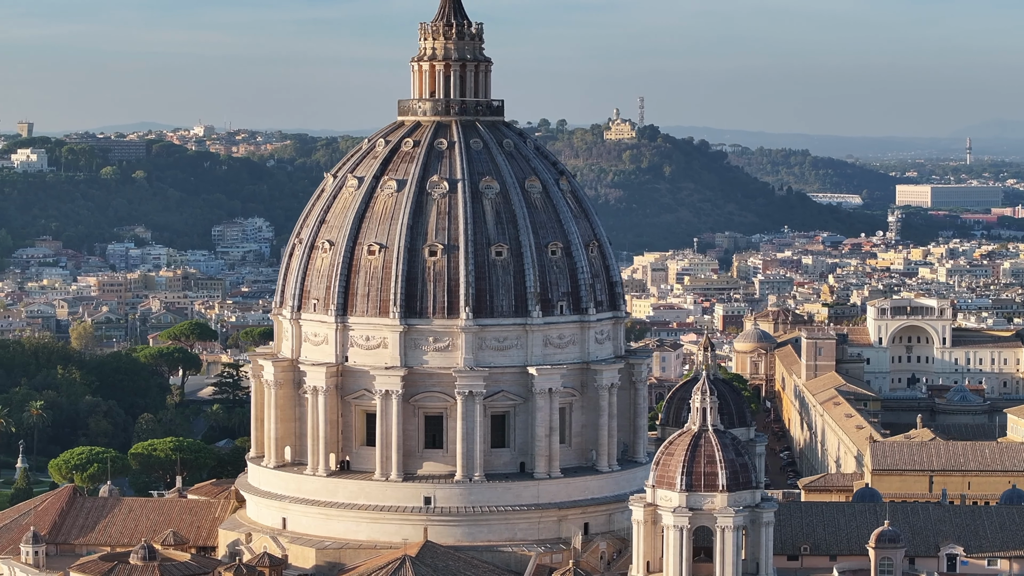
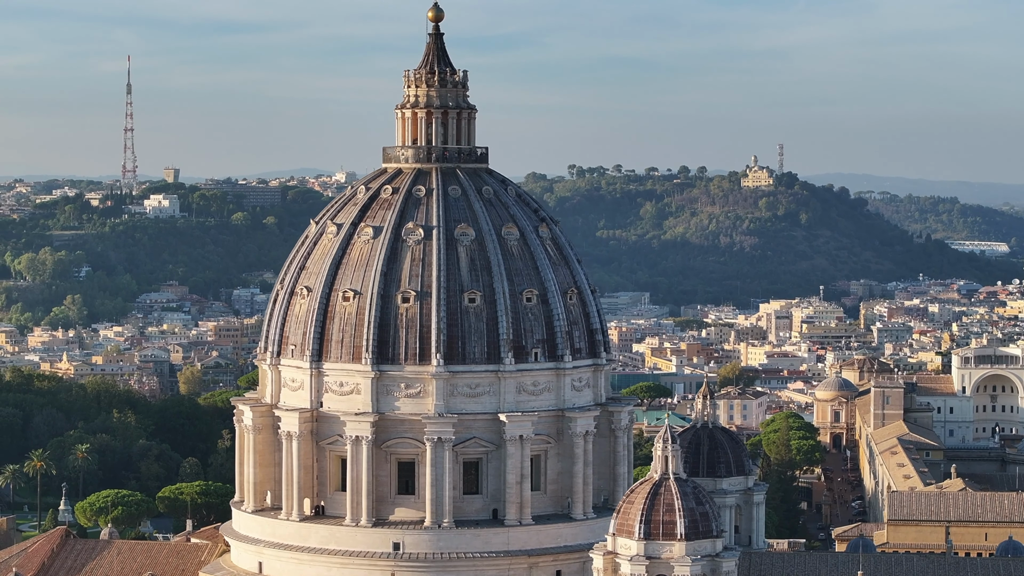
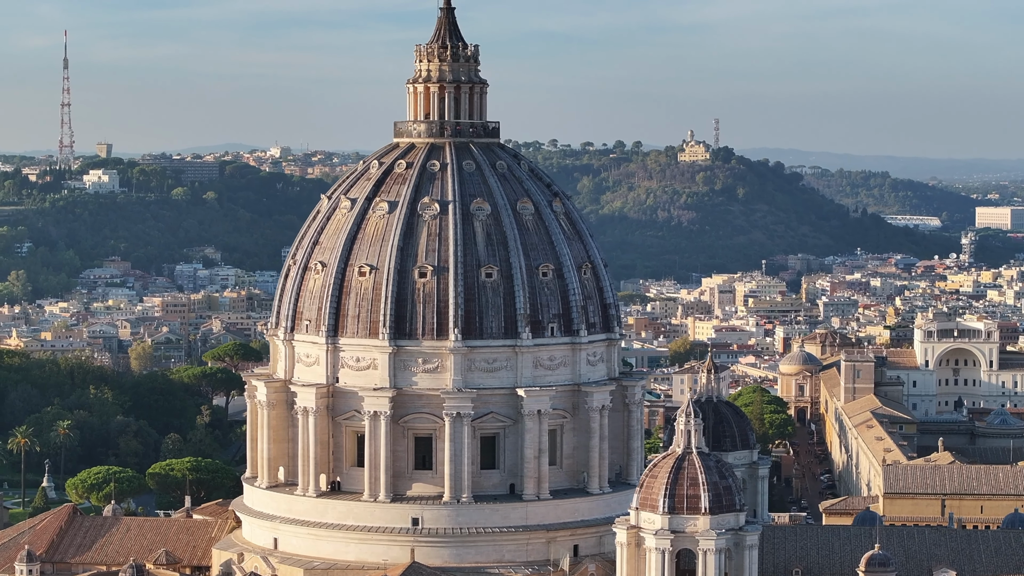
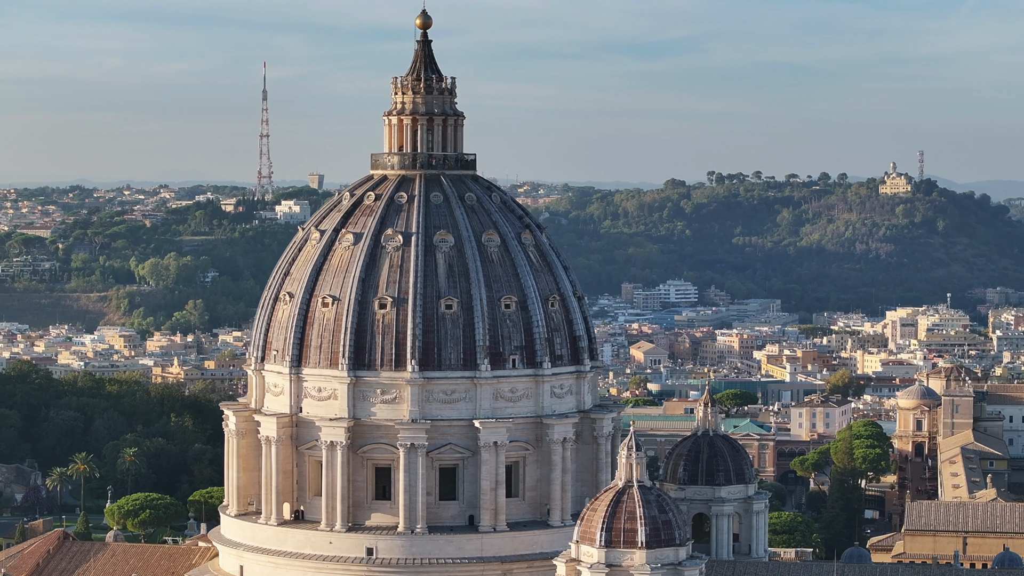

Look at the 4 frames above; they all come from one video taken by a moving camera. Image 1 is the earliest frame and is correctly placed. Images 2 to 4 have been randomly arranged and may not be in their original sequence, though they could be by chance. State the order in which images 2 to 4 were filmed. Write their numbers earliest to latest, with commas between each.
3, 2, 4
